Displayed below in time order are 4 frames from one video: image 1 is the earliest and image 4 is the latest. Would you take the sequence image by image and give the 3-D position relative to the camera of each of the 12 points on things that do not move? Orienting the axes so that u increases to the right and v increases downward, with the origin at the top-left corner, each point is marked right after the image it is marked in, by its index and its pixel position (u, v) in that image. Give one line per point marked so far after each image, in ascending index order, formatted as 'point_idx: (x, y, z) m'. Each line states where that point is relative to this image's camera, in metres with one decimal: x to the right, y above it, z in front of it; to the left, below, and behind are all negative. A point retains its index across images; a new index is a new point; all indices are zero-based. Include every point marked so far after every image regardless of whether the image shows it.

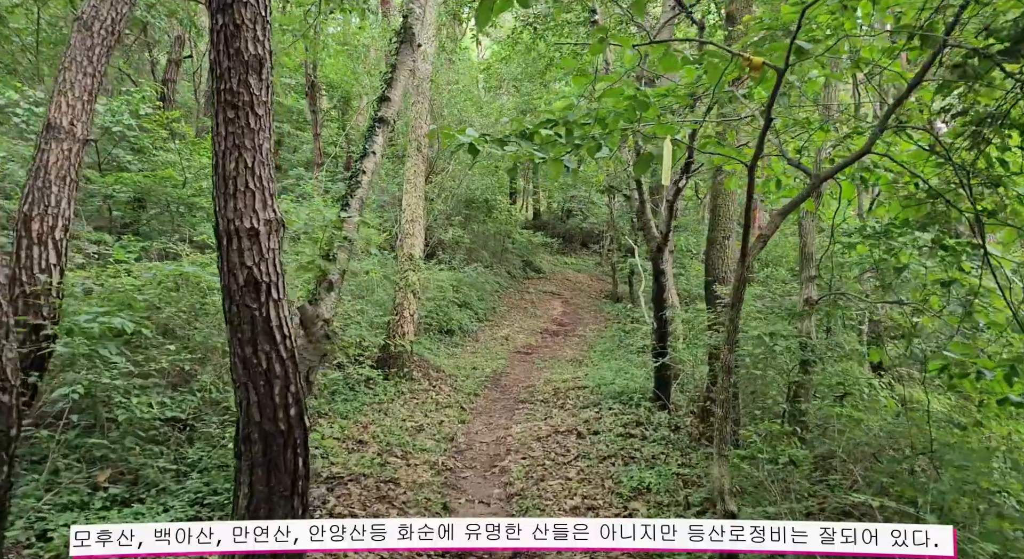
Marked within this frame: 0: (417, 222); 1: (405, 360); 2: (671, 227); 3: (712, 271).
0: (-1.6, +0.9, +12.3) m
1: (-1.7, -1.3, +11.7) m
2: (+2.2, +0.7, +10.2) m
3: (+2.9, +0.1, +10.7) m
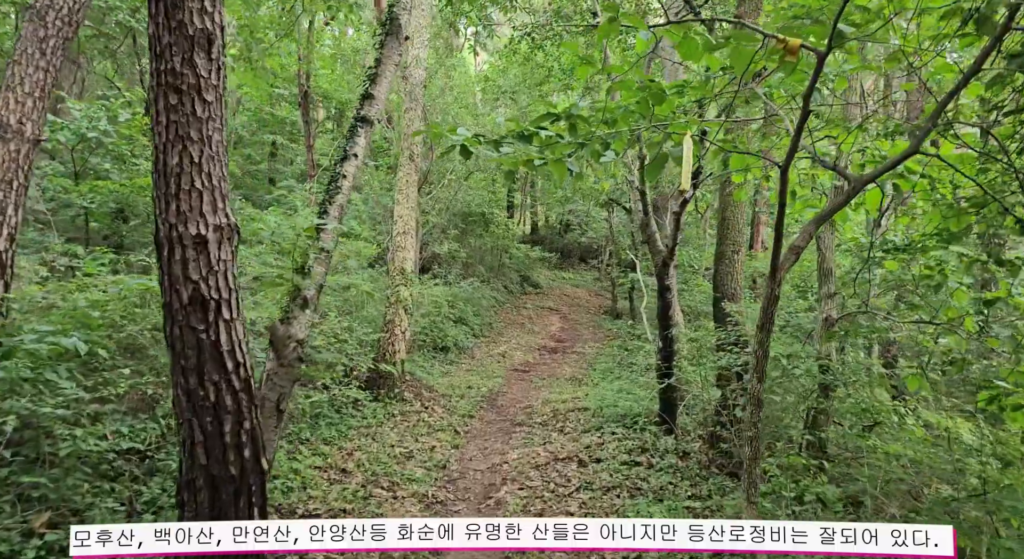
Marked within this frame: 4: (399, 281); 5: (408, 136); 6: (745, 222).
0: (-1.6, +0.7, +11.7) m
1: (-1.7, -1.5, +11.1) m
2: (+2.1, +0.5, +9.6) m
3: (+2.8, -0.1, +10.1) m
4: (-1.7, 0.0, +11.5) m
5: (-1.6, +2.3, +11.8) m
6: (+3.1, +0.8, +10.0) m
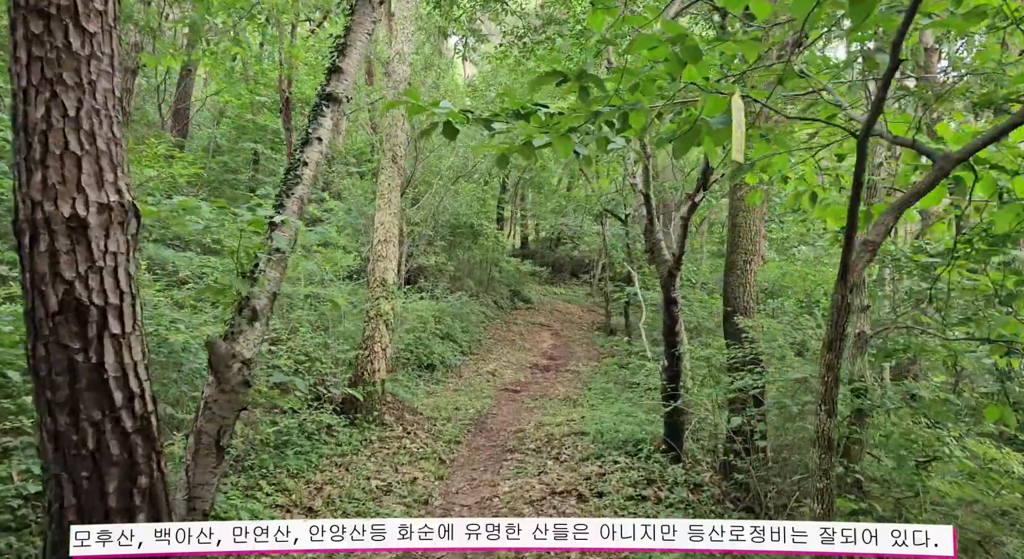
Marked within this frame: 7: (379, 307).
0: (-1.7, +0.5, +10.8) m
1: (-1.8, -1.6, +10.1) m
2: (+2.0, +0.4, +8.8) m
3: (+2.7, -0.3, +9.3) m
4: (-1.9, -0.2, +10.5) m
5: (-1.8, +2.1, +10.9) m
6: (+3.0, +0.6, +9.2) m
7: (-1.8, -0.4, +10.4) m
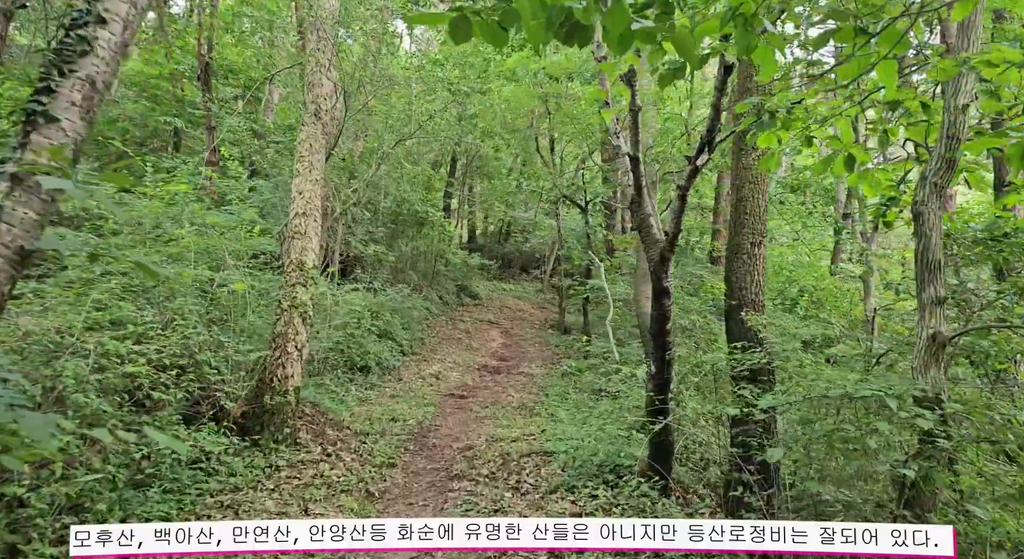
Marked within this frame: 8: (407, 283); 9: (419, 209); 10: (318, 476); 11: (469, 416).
0: (-2.3, +0.7, +8.7) m
1: (-2.4, -1.5, +8.0) m
2: (+1.6, +0.5, +6.9) m
3: (+2.2, -0.1, +7.5) m
4: (-2.4, 0.0, +8.4) m
5: (-2.3, +2.3, +8.8) m
6: (+2.5, +0.8, +7.4) m
7: (-2.4, -0.2, +8.3) m
8: (-2.7, -0.1, +19.3) m
9: (-2.4, +1.8, +19.2) m
10: (-2.0, -1.9, +7.5) m
11: (-0.7, -2.2, +11.9) m
